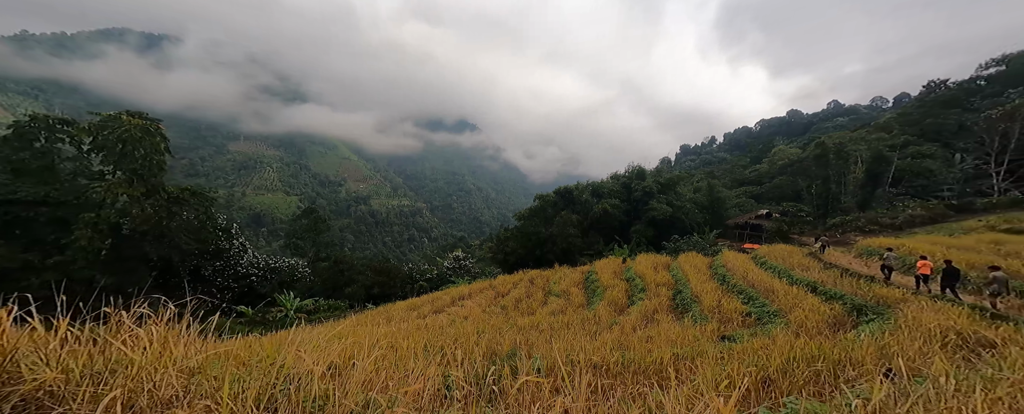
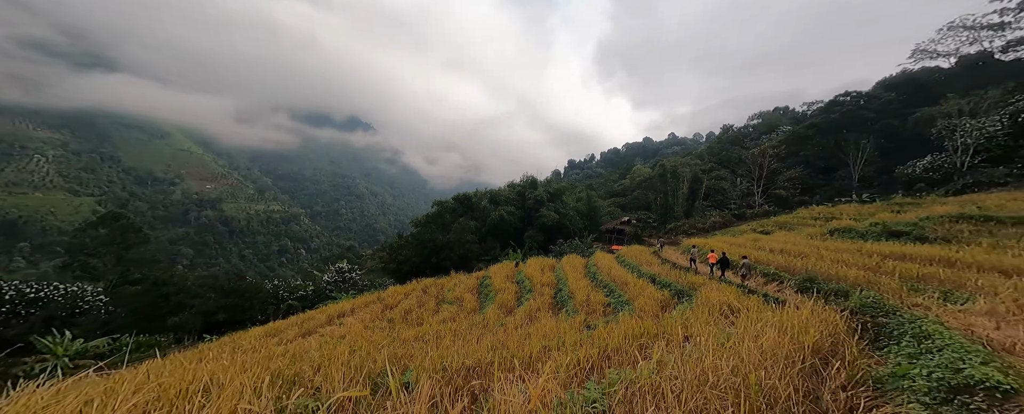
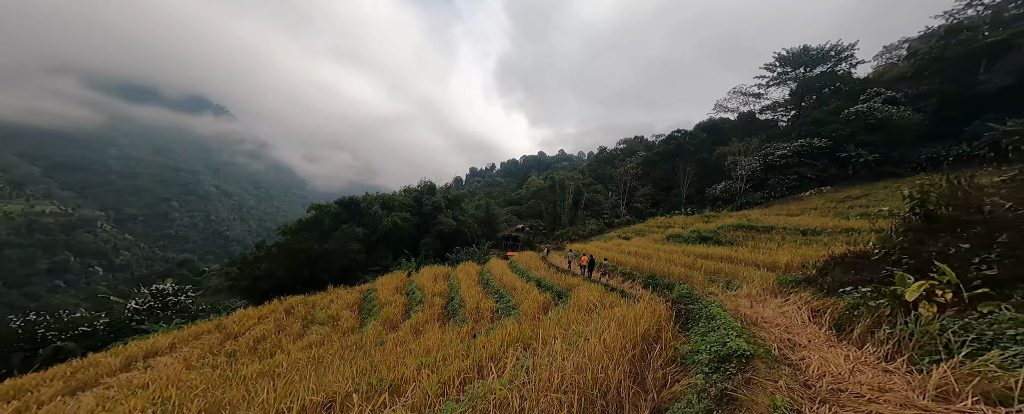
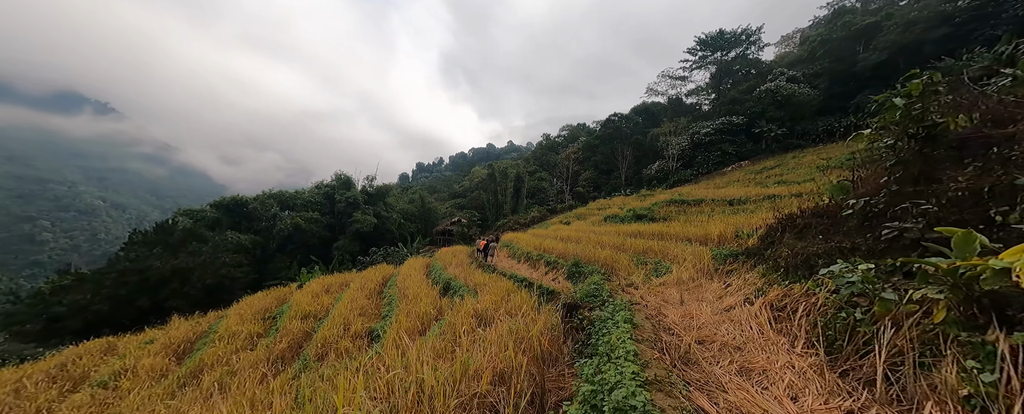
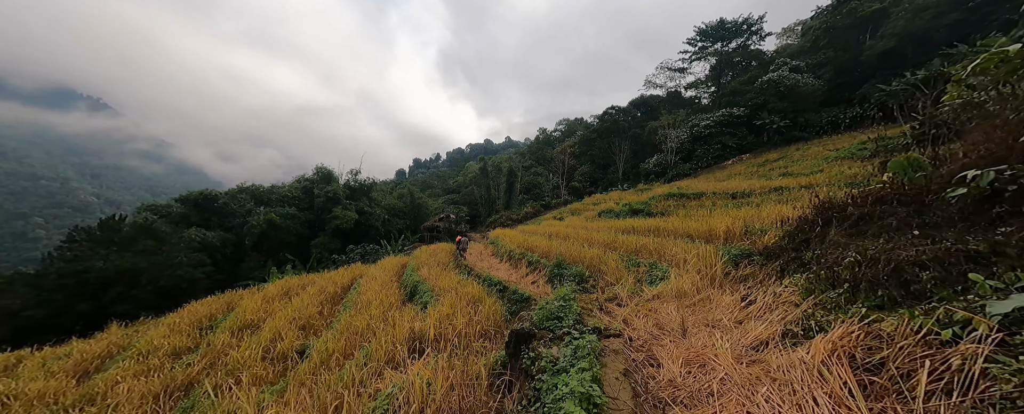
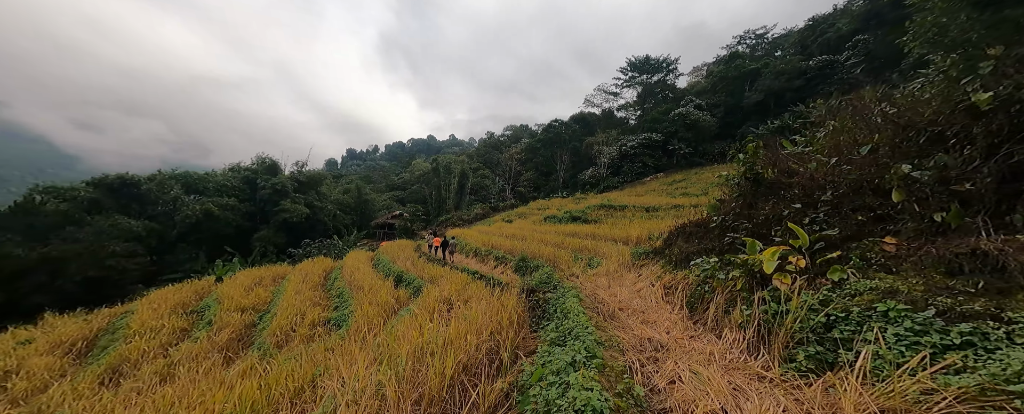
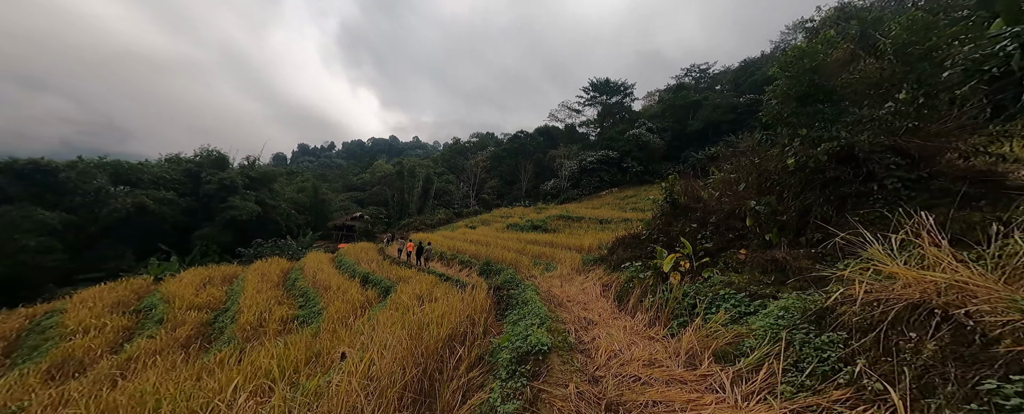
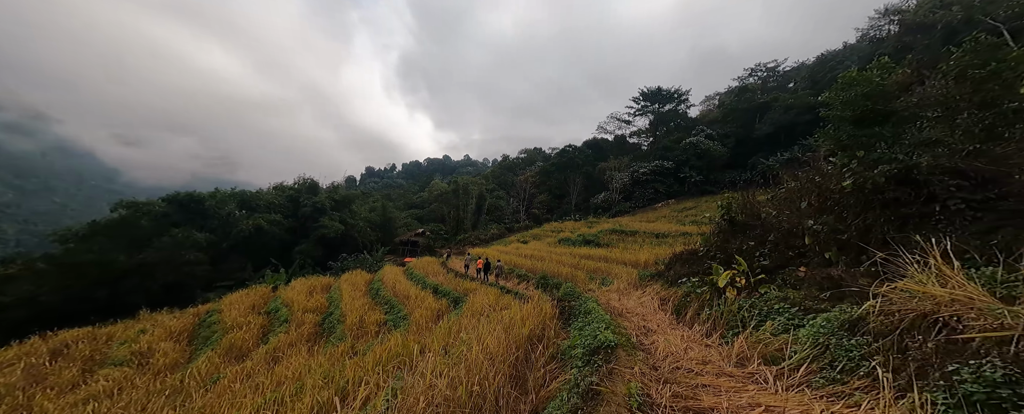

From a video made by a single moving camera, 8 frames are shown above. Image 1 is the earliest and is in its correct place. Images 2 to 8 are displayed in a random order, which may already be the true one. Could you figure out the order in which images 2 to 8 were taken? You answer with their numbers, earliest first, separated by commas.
2, 3, 8, 7, 6, 4, 5
